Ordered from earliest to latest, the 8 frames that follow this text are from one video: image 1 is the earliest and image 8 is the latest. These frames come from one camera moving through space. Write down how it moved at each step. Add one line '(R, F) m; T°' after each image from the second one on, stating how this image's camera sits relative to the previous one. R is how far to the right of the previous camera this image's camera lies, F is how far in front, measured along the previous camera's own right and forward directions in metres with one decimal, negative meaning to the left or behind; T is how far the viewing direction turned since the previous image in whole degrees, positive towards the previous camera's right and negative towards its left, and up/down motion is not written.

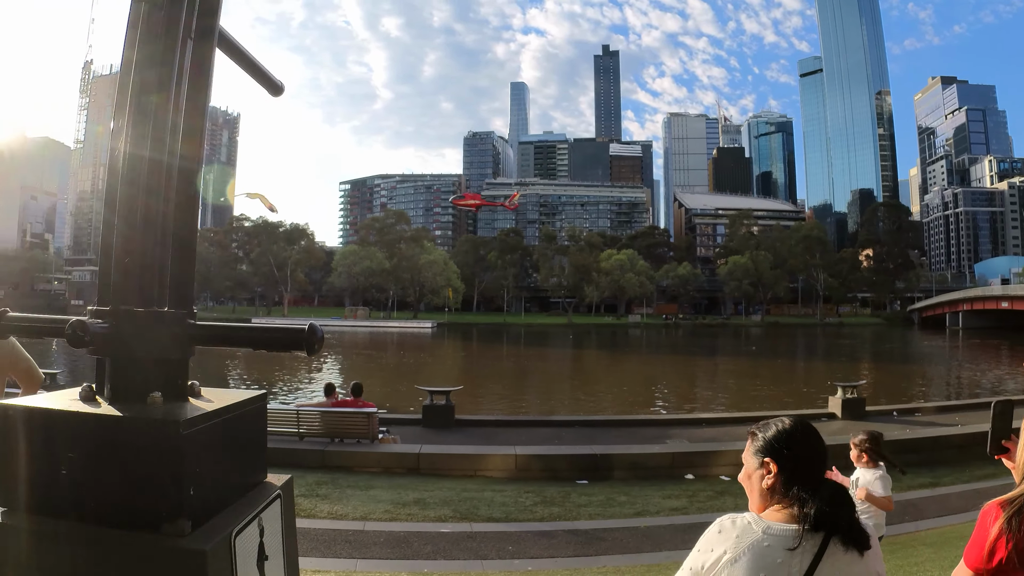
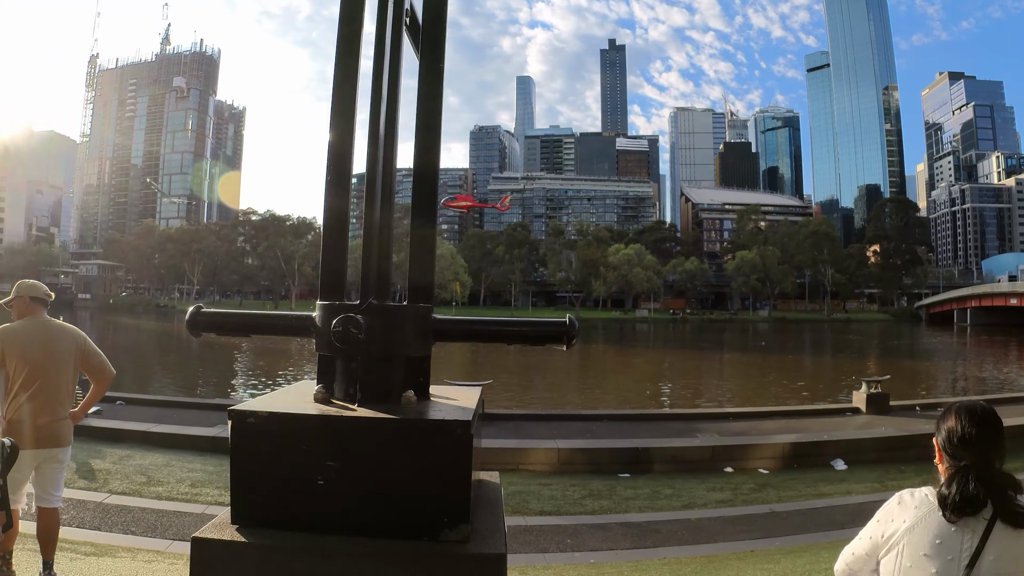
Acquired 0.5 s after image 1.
(-0.4, 0.0) m; 0°
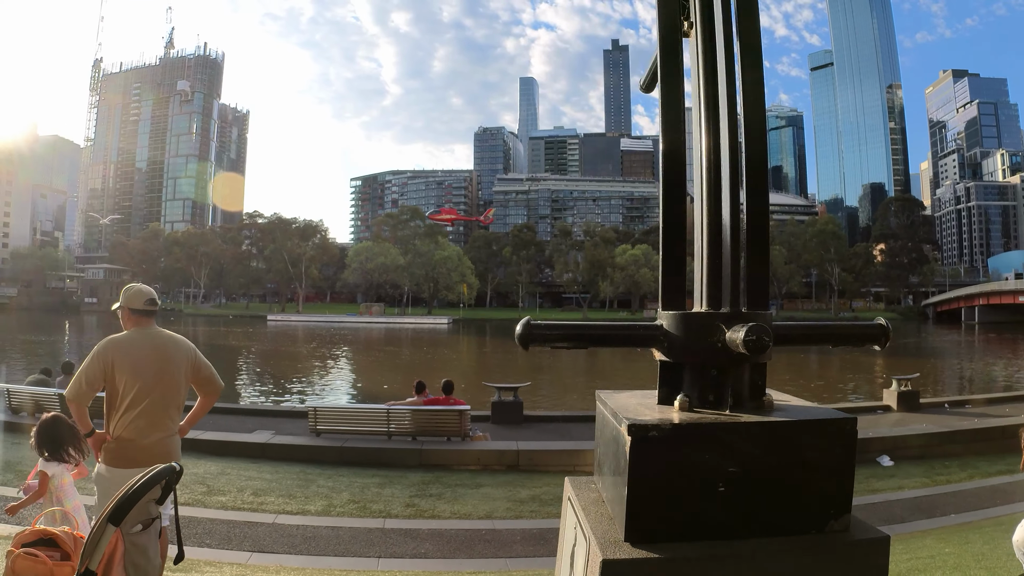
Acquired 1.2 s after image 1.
(-0.5, +0.1) m; 0°
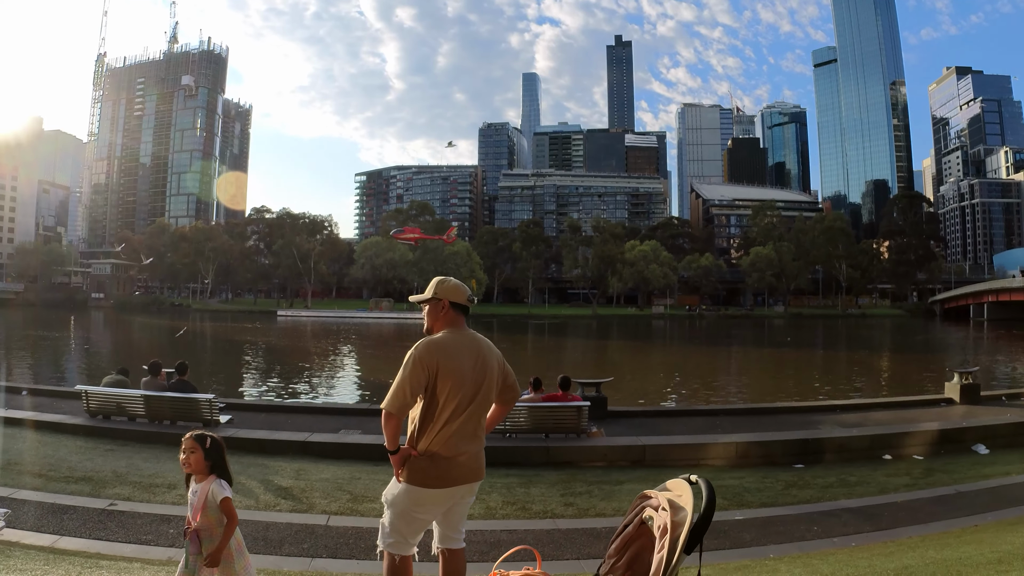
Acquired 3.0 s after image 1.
(-1.1, +0.1) m; 0°
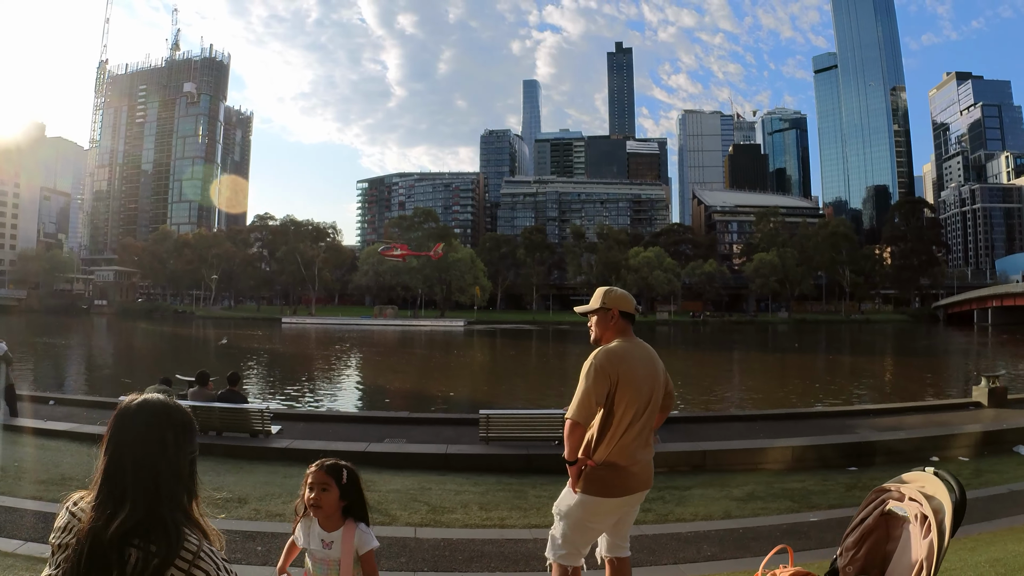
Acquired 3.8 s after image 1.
(-0.5, +0.1) m; 0°
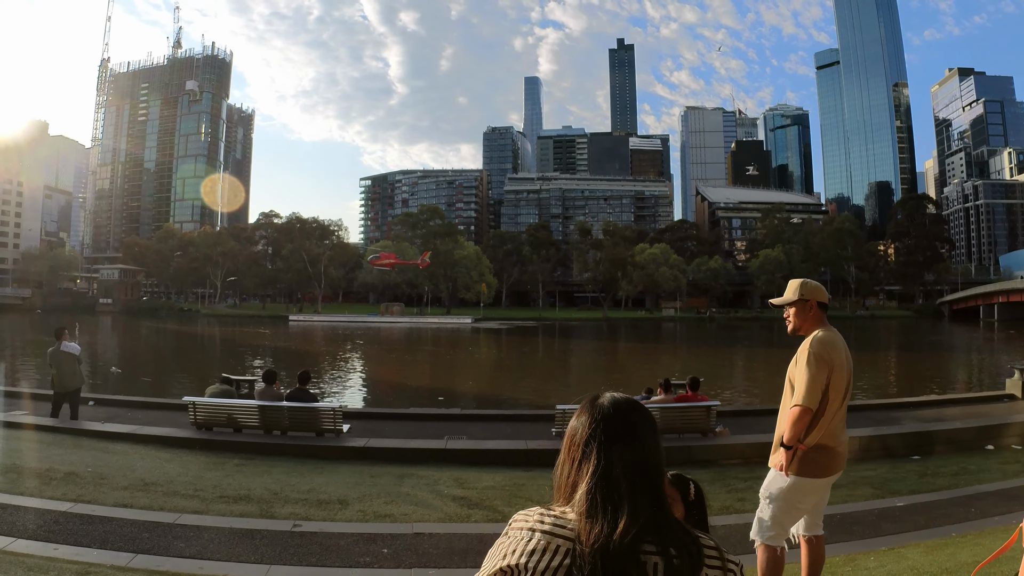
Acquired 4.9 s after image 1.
(-0.8, 0.0) m; 0°
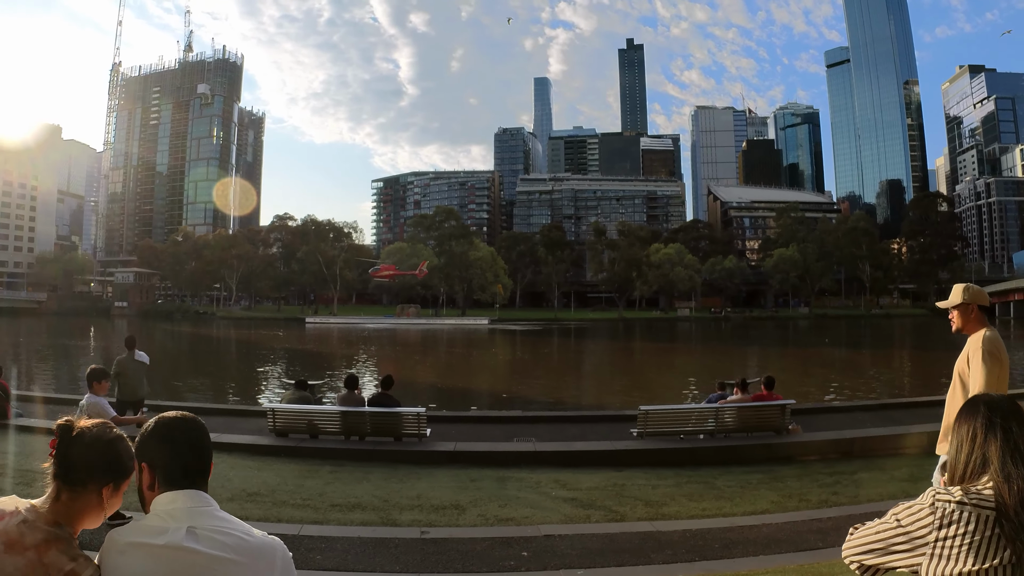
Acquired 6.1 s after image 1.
(-1.0, 0.0) m; 0°
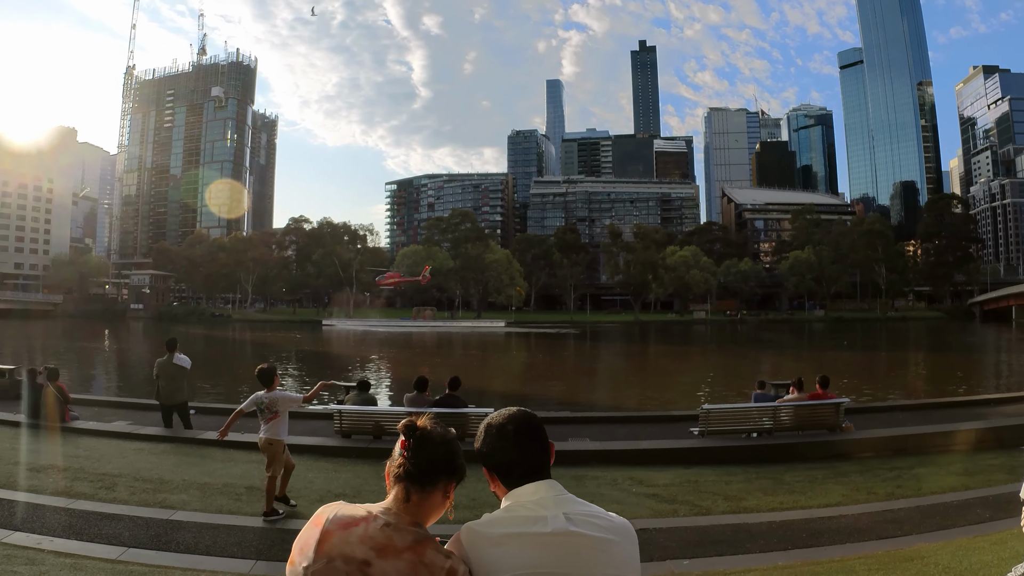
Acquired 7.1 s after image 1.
(-0.7, -0.1) m; -1°
